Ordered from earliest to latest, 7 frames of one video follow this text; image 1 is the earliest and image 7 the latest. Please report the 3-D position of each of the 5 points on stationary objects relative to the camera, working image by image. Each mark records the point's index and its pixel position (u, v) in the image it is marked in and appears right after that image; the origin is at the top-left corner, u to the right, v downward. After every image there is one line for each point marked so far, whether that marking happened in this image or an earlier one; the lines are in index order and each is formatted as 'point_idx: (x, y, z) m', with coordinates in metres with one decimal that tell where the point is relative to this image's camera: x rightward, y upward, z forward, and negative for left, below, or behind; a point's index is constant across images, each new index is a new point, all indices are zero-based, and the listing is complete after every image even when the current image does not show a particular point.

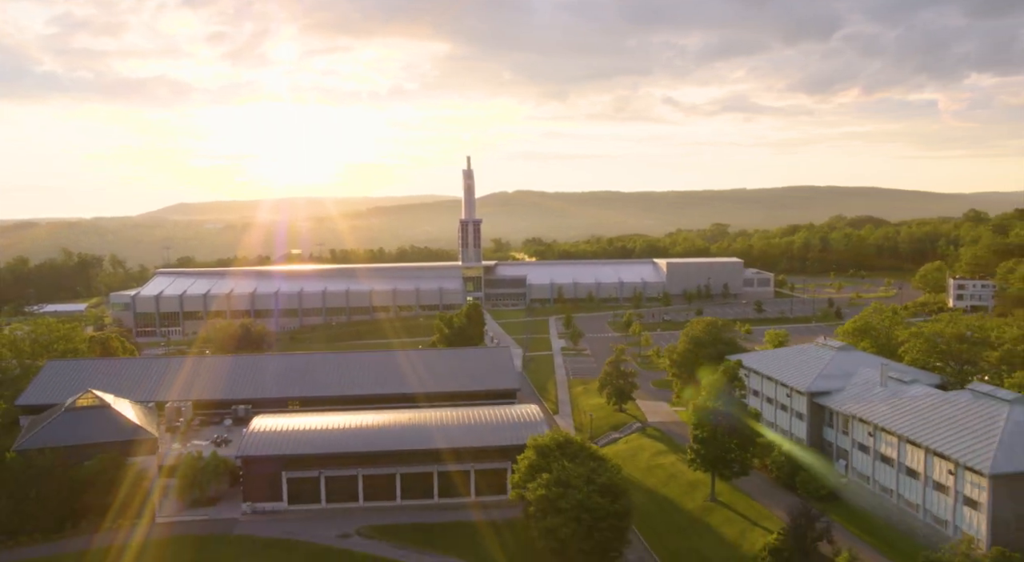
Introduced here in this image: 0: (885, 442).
0: (+9.9, -4.3, +19.6) m
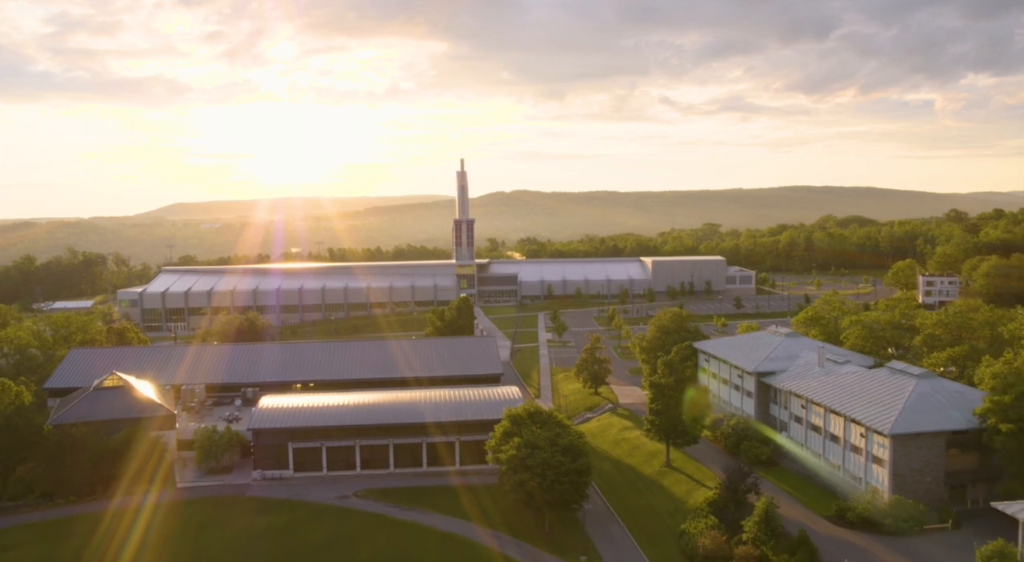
0: (+9.2, -4.0, +22.6) m
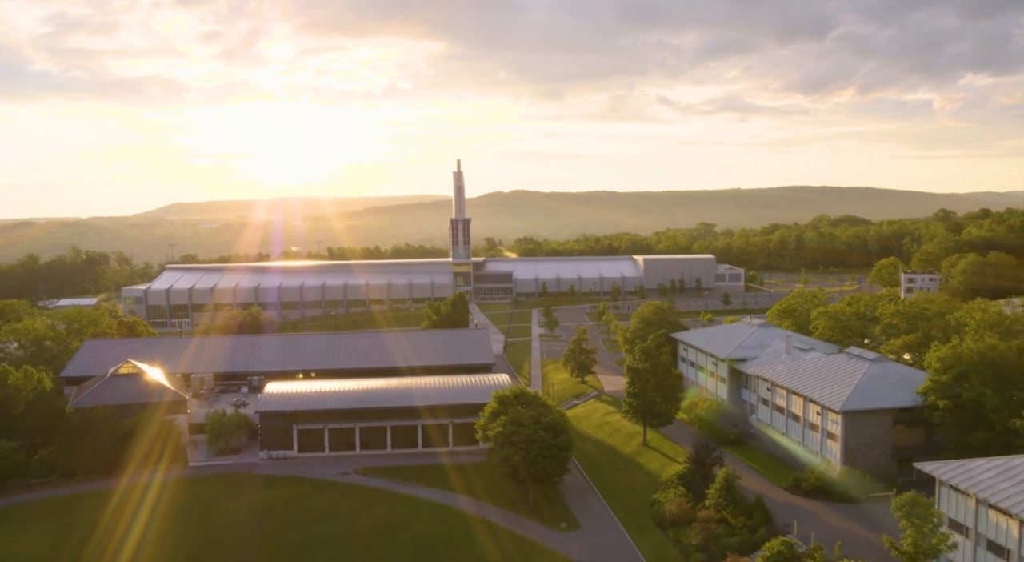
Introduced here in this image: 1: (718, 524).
0: (+8.8, -3.8, +24.6) m
1: (+5.2, -6.1, +18.6) m
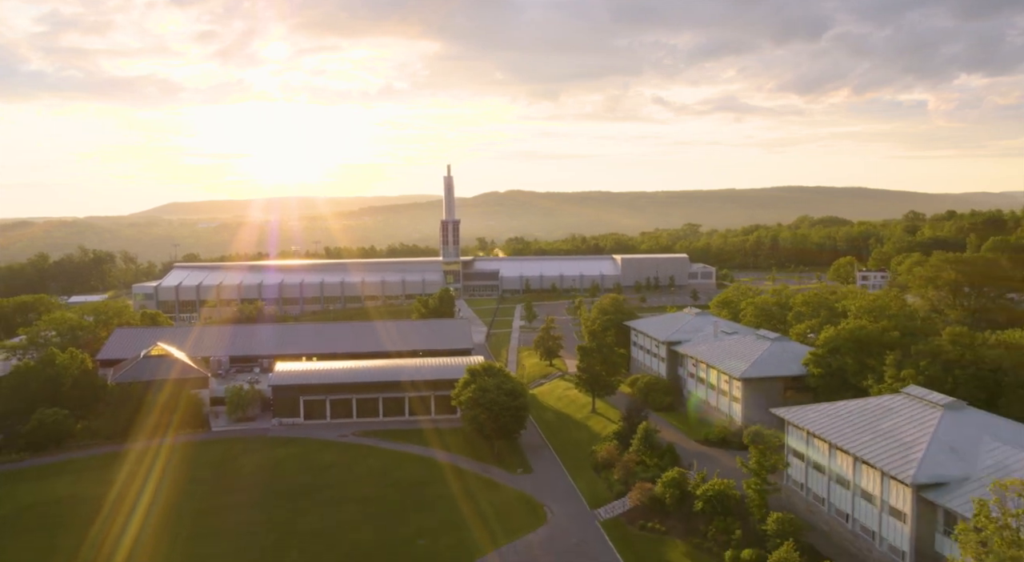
0: (+7.6, -3.5, +29.9) m
1: (+4.0, -5.9, +23.9) m
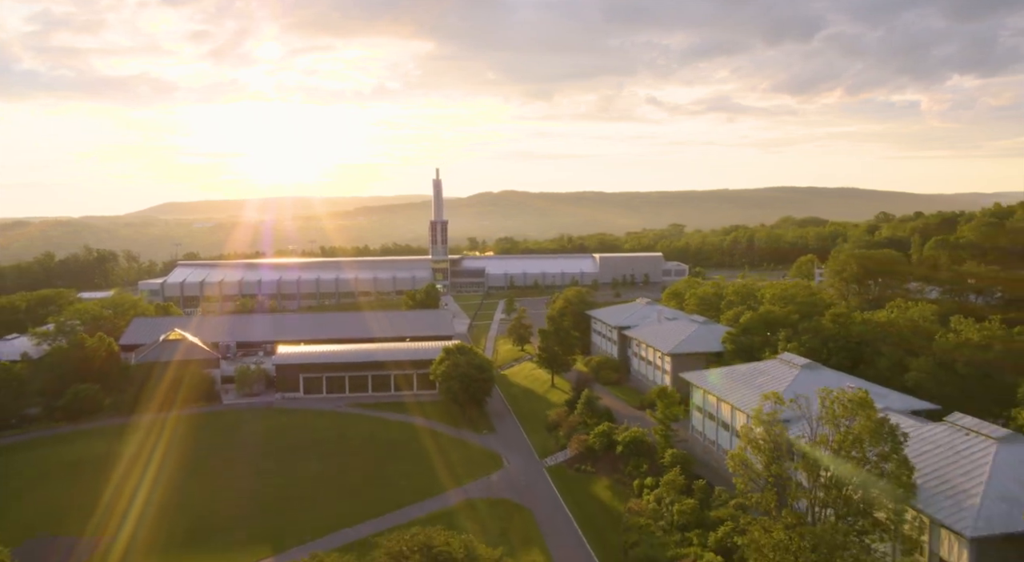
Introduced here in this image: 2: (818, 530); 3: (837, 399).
0: (+6.2, -3.2, +35.1) m
1: (+2.6, -5.5, +29.1) m
2: (+5.7, -4.6, +14.3) m
3: (+6.3, -2.3, +14.8) m
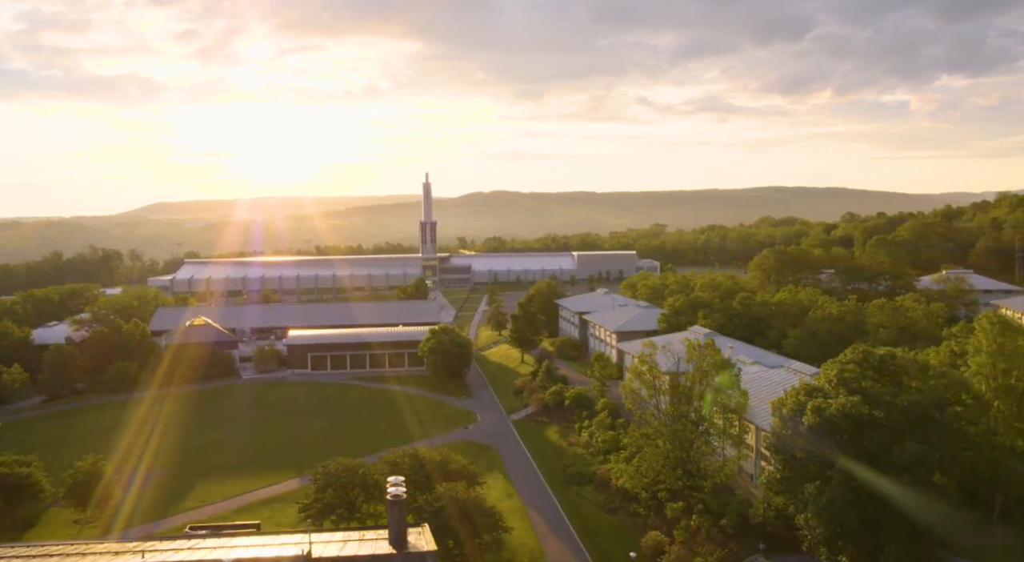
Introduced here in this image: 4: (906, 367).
0: (+4.8, -2.7, +42.0) m
1: (+1.3, -5.1, +35.9) m
2: (+4.6, -4.2, +21.1) m
3: (+5.2, -1.9, +21.6) m
4: (+8.6, -1.9, +16.4) m
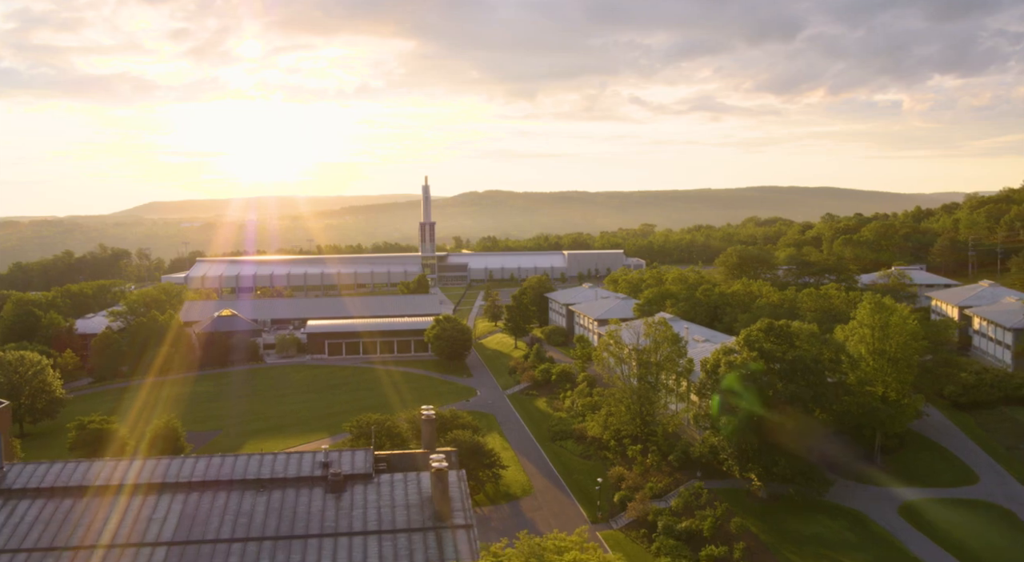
0: (+4.4, -2.4, +47.7) m
1: (+1.0, -4.7, +41.5) m
2: (+4.4, -3.9, +26.8) m
3: (+5.0, -1.5, +27.3) m
4: (+8.5, -1.6, +22.1) m
